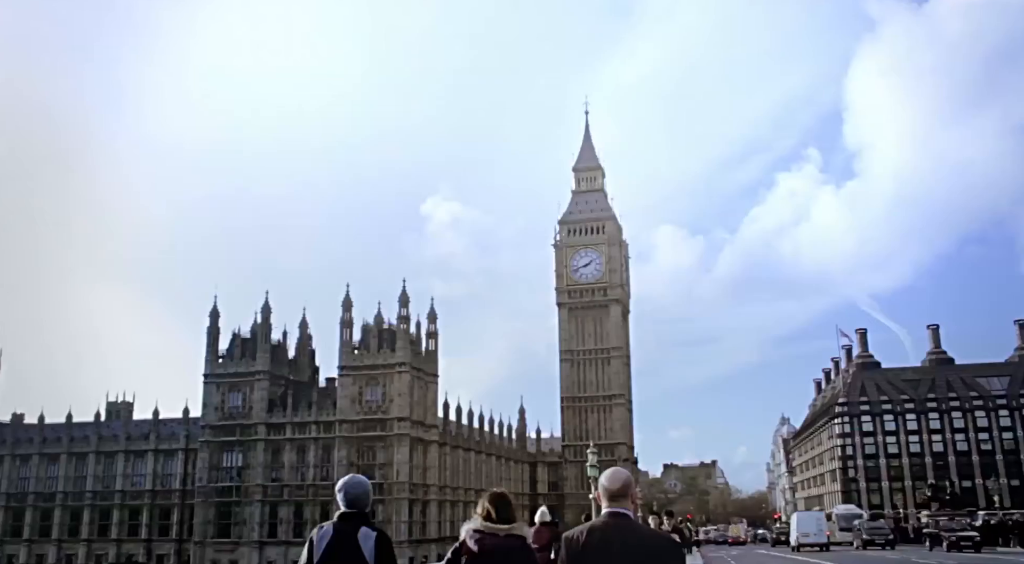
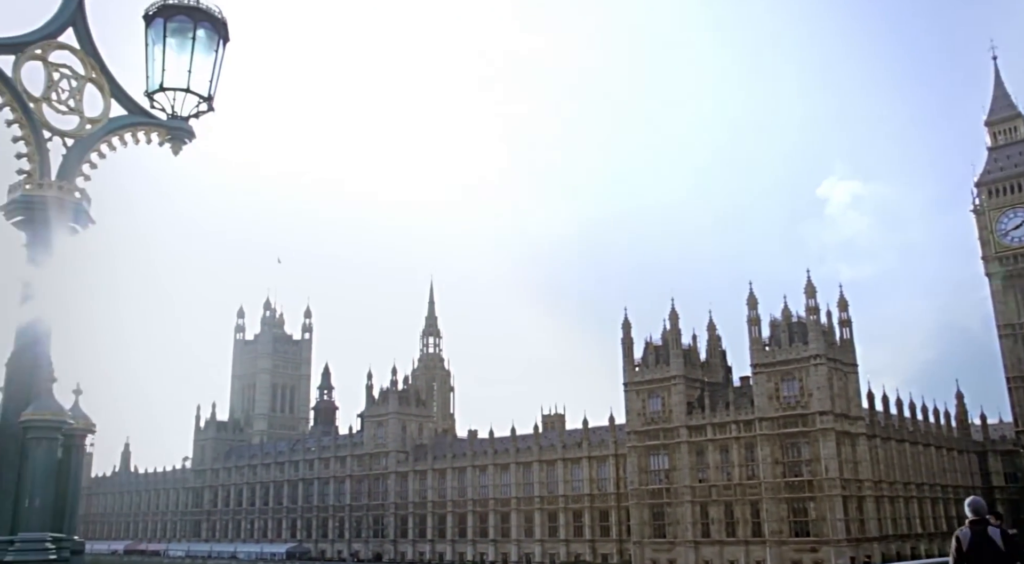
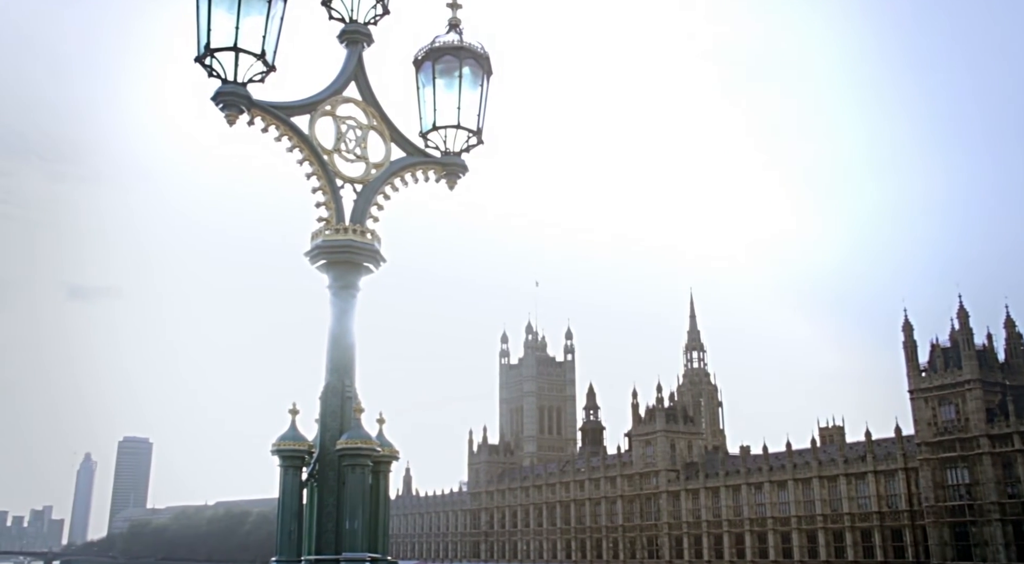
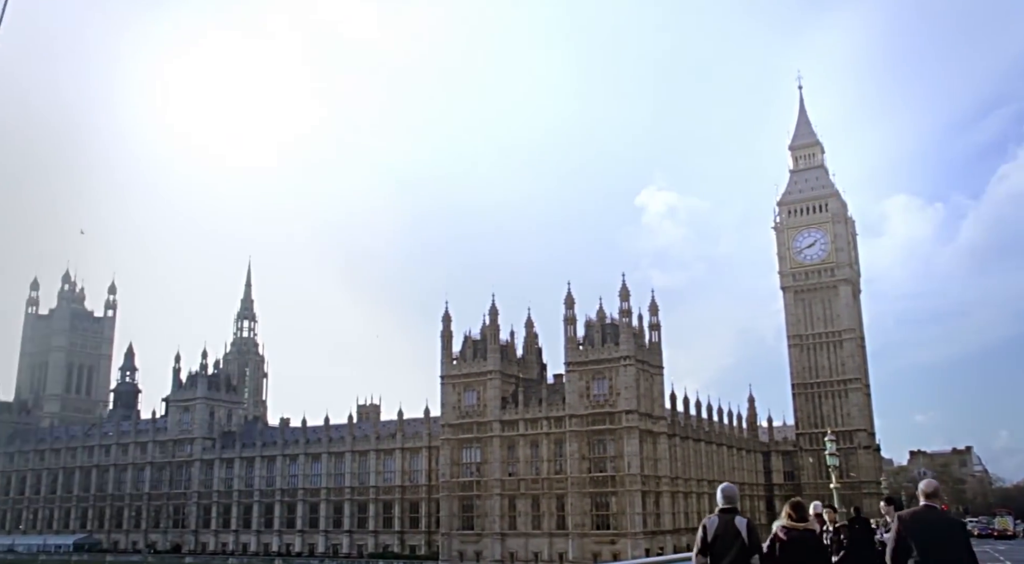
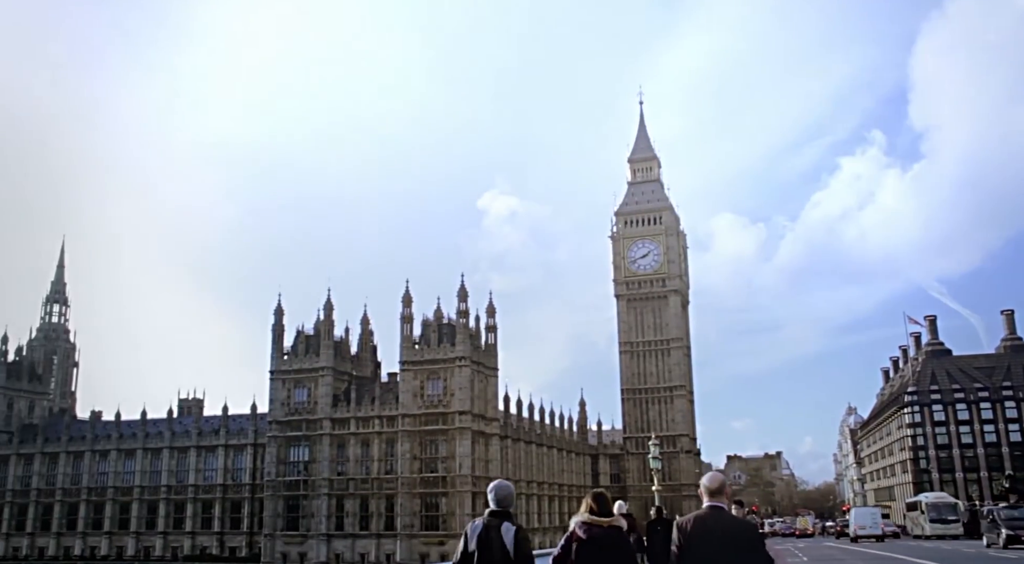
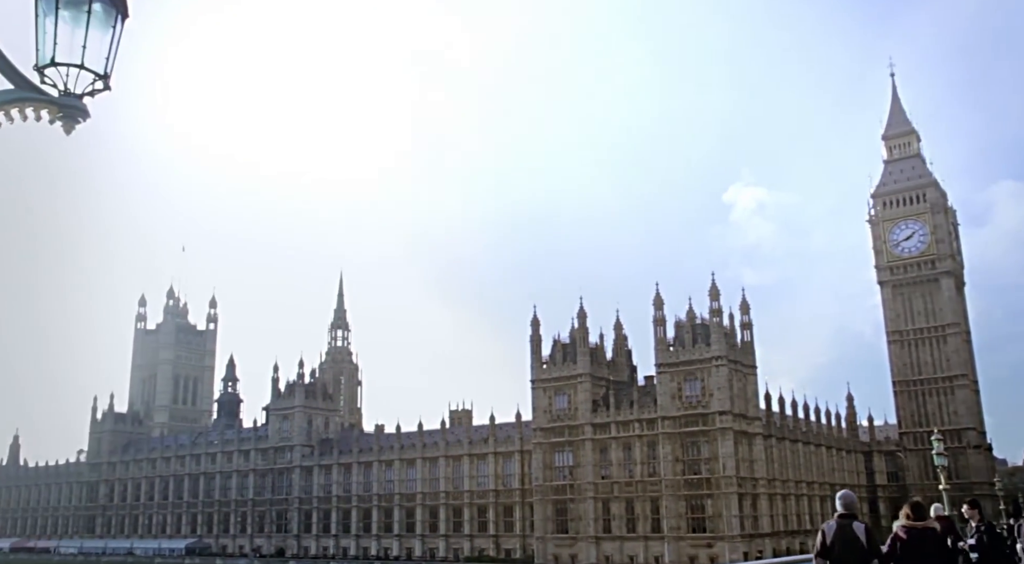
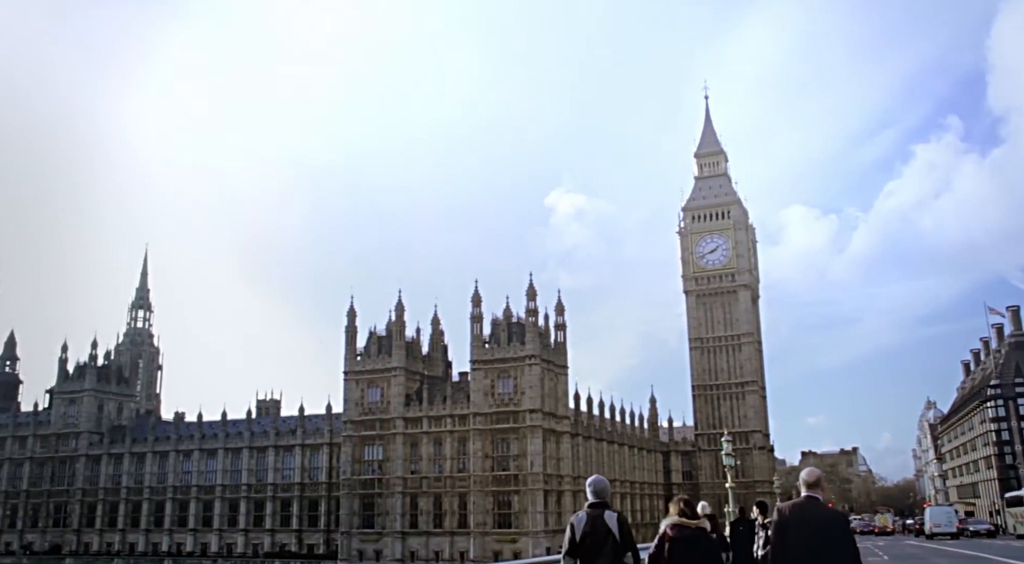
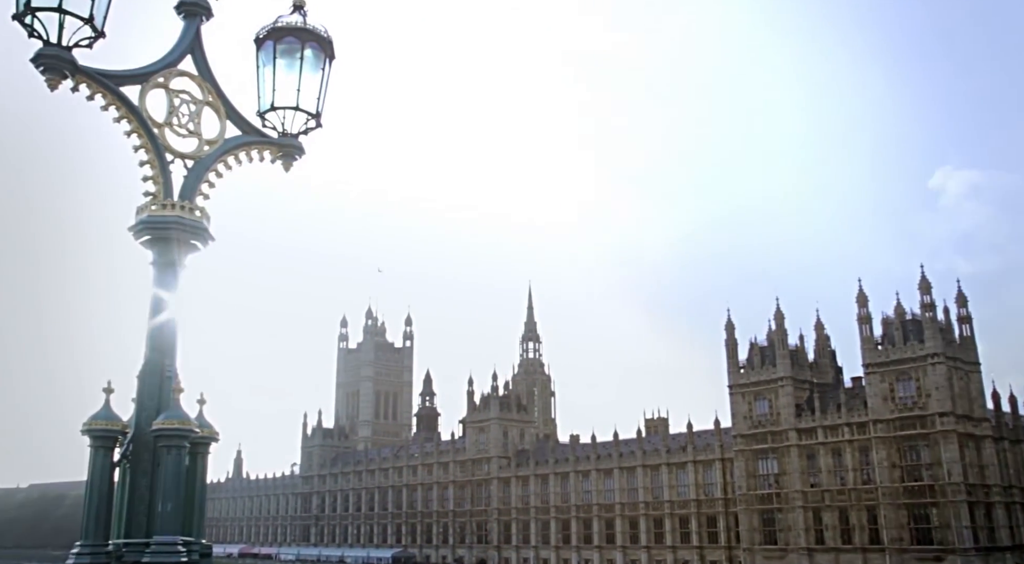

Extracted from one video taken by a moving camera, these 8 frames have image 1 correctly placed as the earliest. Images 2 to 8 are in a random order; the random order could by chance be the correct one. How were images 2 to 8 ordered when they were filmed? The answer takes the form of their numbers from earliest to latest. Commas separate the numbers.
5, 7, 4, 6, 2, 8, 3
